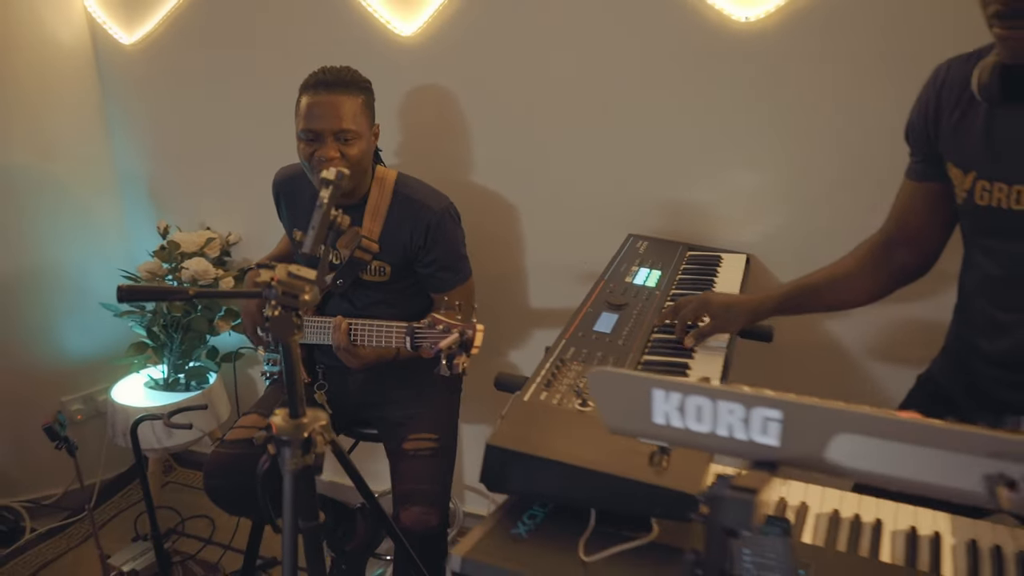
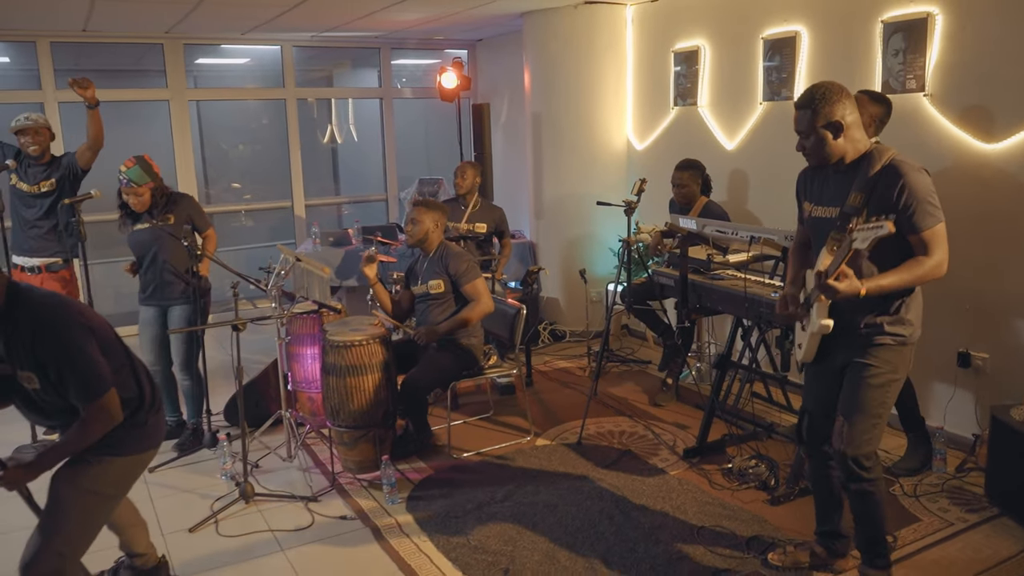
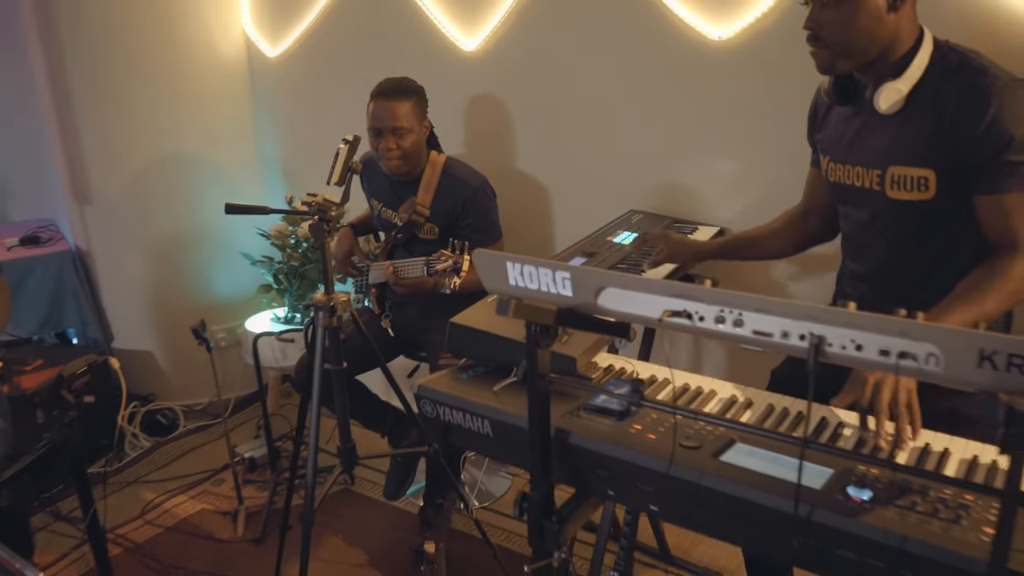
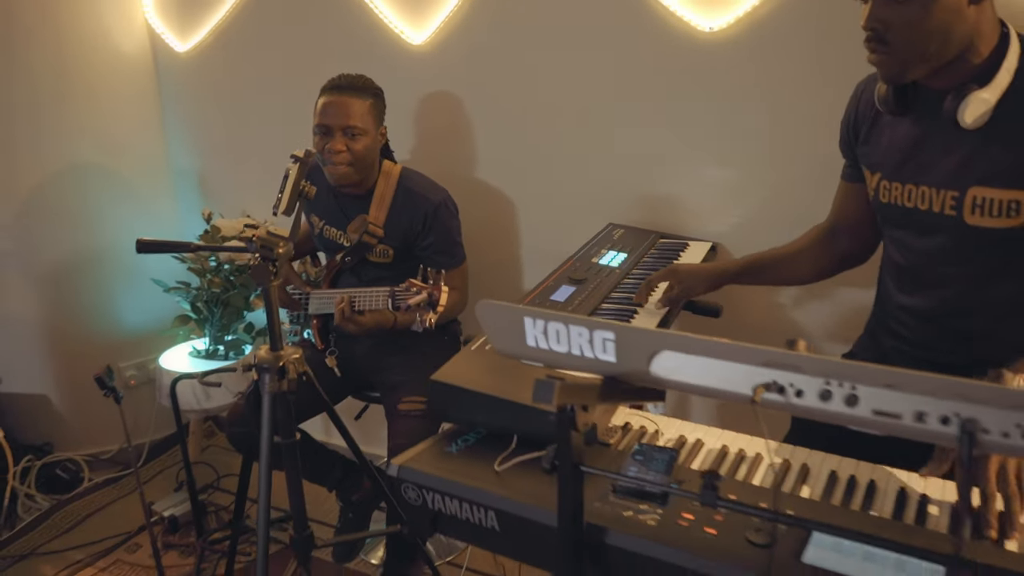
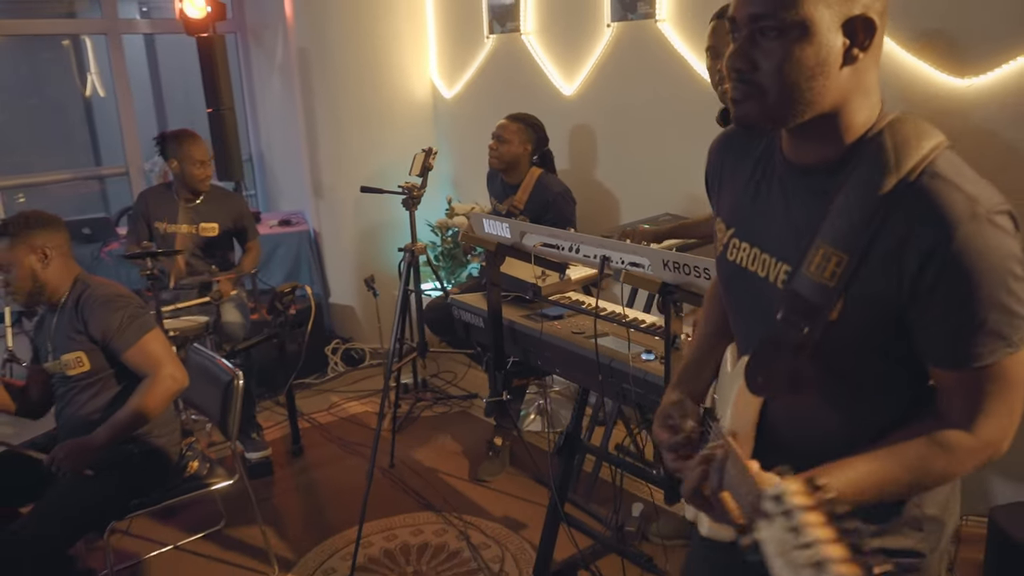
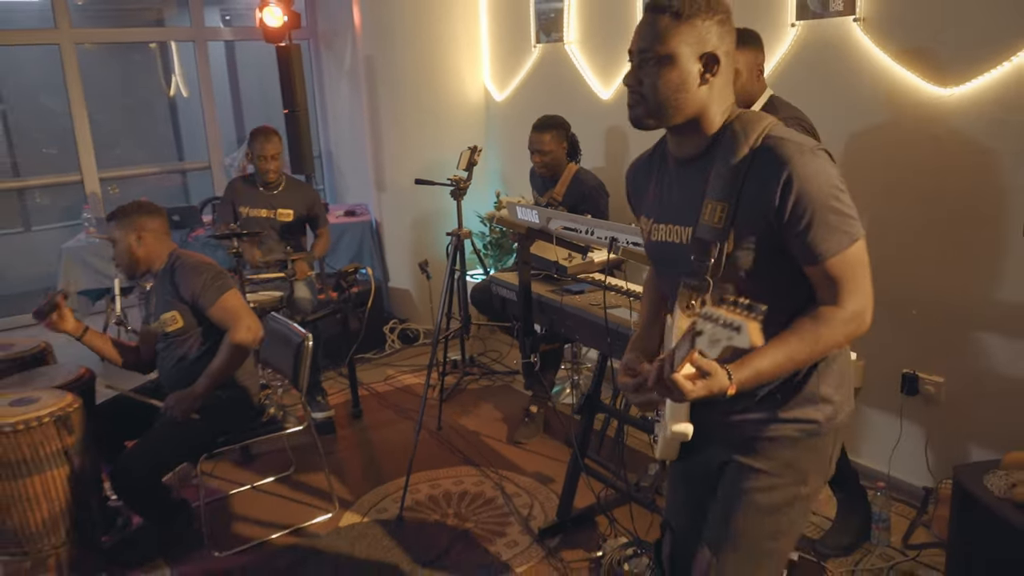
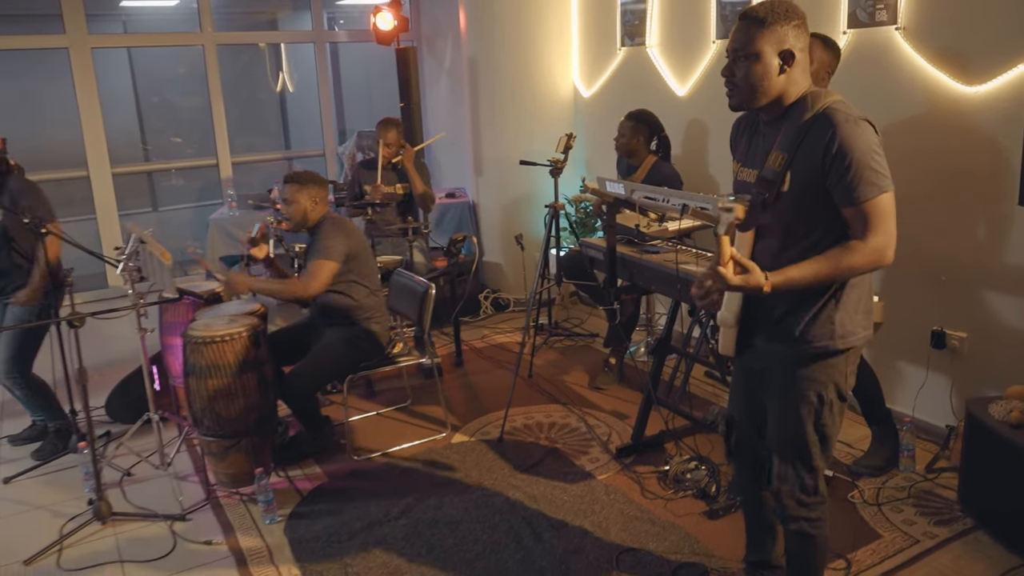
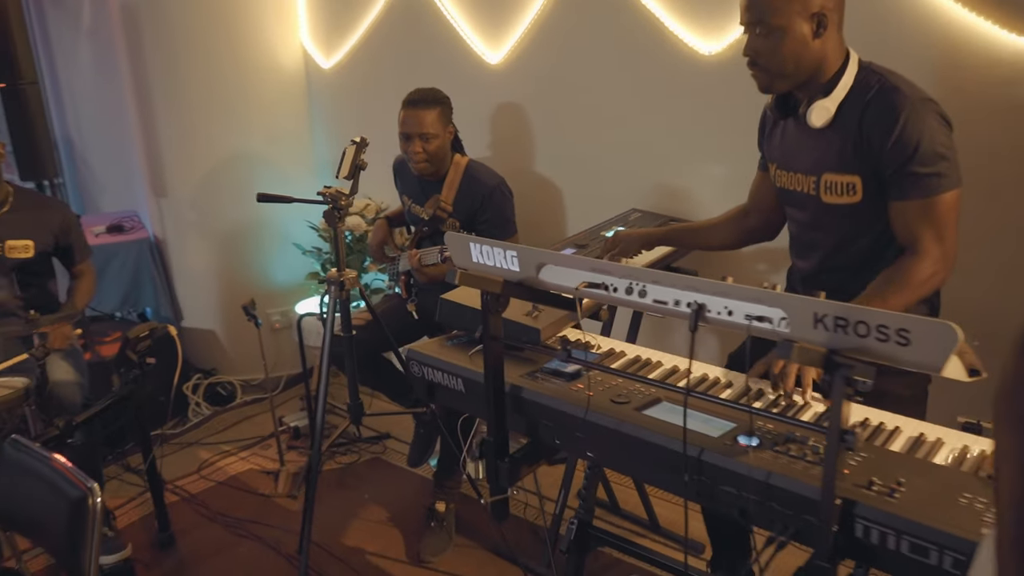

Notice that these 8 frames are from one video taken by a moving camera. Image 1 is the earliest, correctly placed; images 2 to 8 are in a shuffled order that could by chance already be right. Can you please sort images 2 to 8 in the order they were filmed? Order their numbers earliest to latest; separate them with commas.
4, 3, 8, 5, 6, 7, 2
